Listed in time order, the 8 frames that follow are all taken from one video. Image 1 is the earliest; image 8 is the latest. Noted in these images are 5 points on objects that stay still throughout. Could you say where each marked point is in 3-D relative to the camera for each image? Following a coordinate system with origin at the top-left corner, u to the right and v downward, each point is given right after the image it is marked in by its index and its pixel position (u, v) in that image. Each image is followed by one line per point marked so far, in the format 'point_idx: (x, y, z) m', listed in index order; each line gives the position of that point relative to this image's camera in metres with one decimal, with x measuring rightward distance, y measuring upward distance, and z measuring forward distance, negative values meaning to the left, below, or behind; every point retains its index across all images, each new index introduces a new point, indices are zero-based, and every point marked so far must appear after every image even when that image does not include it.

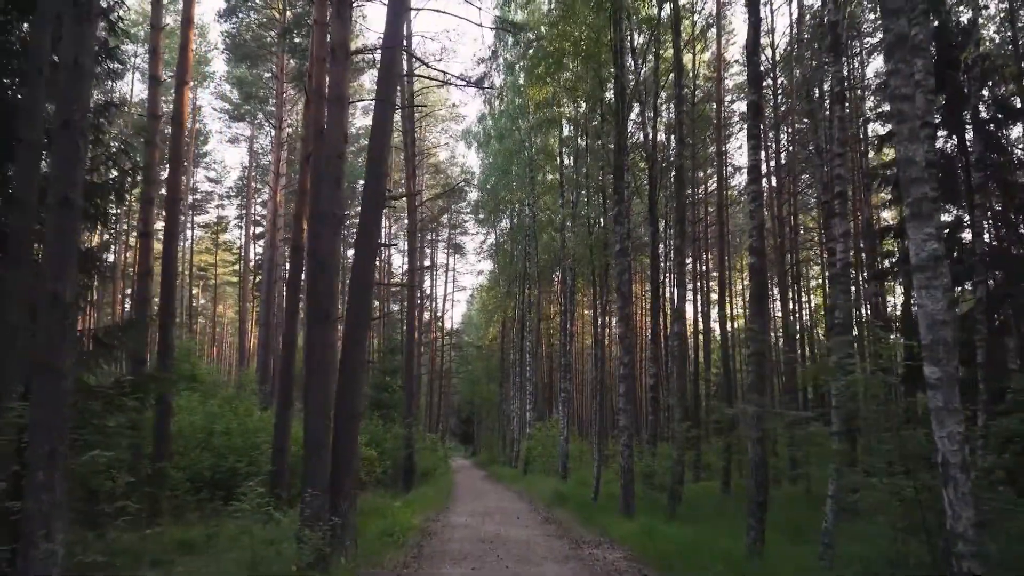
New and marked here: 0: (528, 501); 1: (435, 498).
0: (+0.4, -4.9, +15.6) m
1: (-1.7, -4.6, +15.1) m
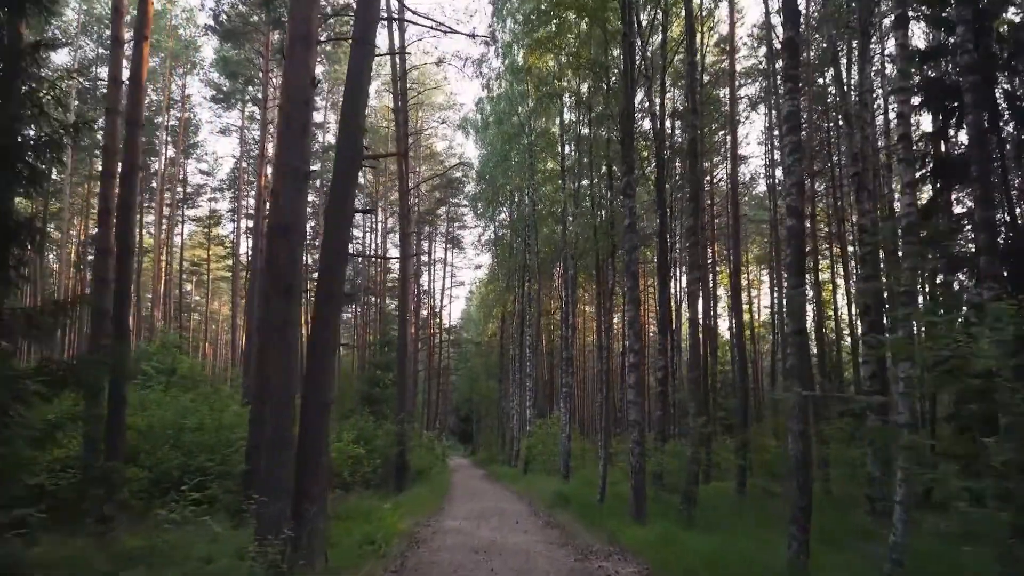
0: (+0.3, -4.6, +14.6) m
1: (-1.7, -4.3, +14.0) m
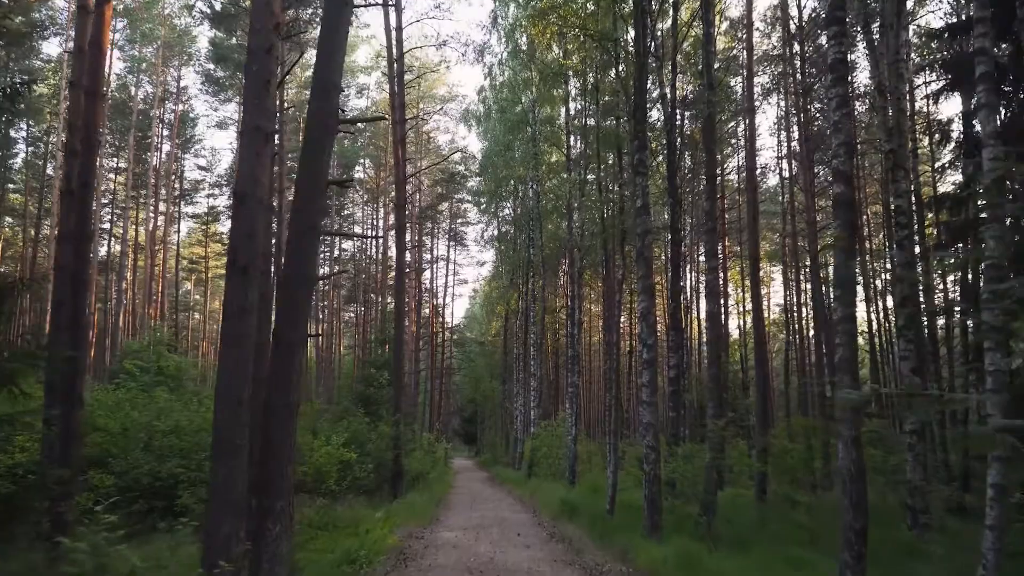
0: (+0.4, -4.4, +13.6) m
1: (-1.6, -4.2, +13.1) m
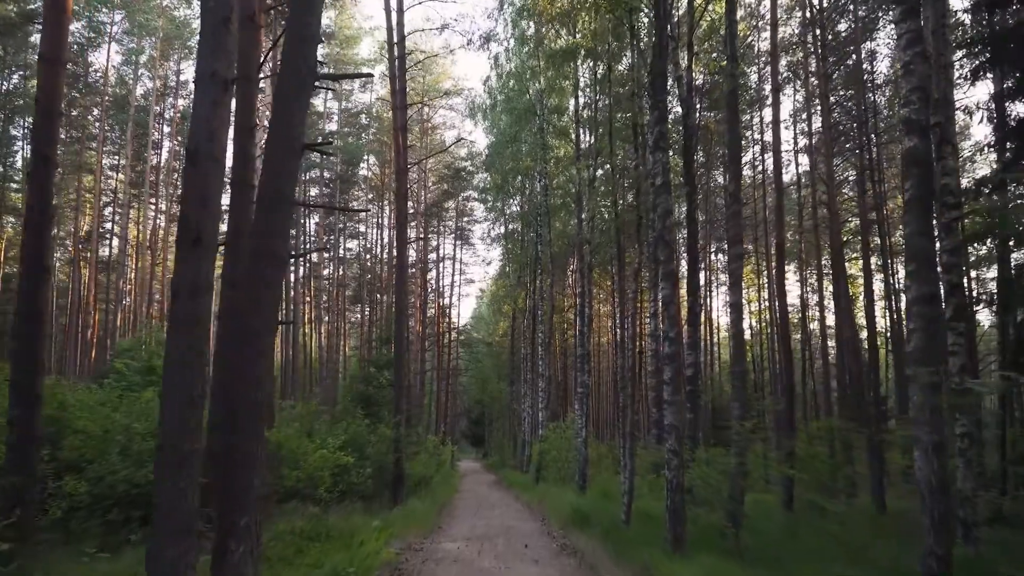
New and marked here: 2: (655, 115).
0: (+0.5, -4.3, +12.8) m
1: (-1.5, -4.1, +12.3) m
2: (+1.8, +2.2, +8.8) m
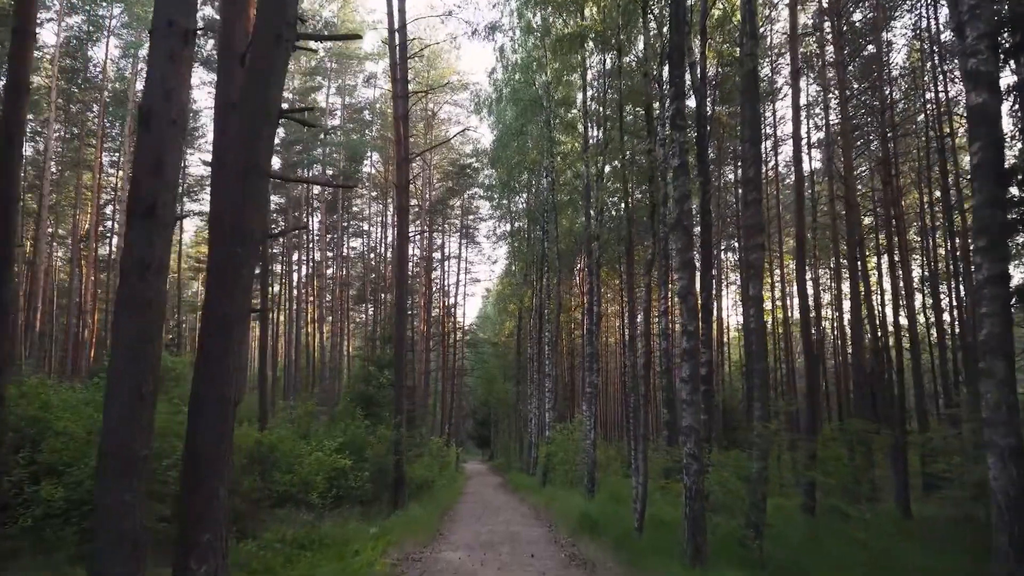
0: (+0.6, -4.2, +12.2) m
1: (-1.4, -4.0, +11.7) m
2: (+1.9, +2.3, +8.2) m
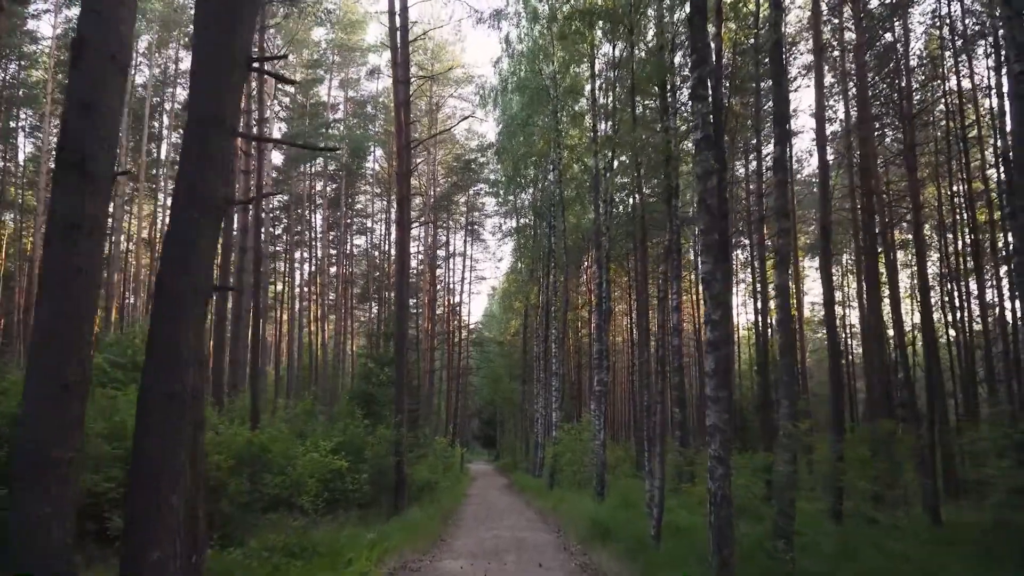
0: (+0.7, -4.1, +11.6) m
1: (-1.3, -3.8, +11.0) m
2: (+2.0, +2.5, +7.6) m
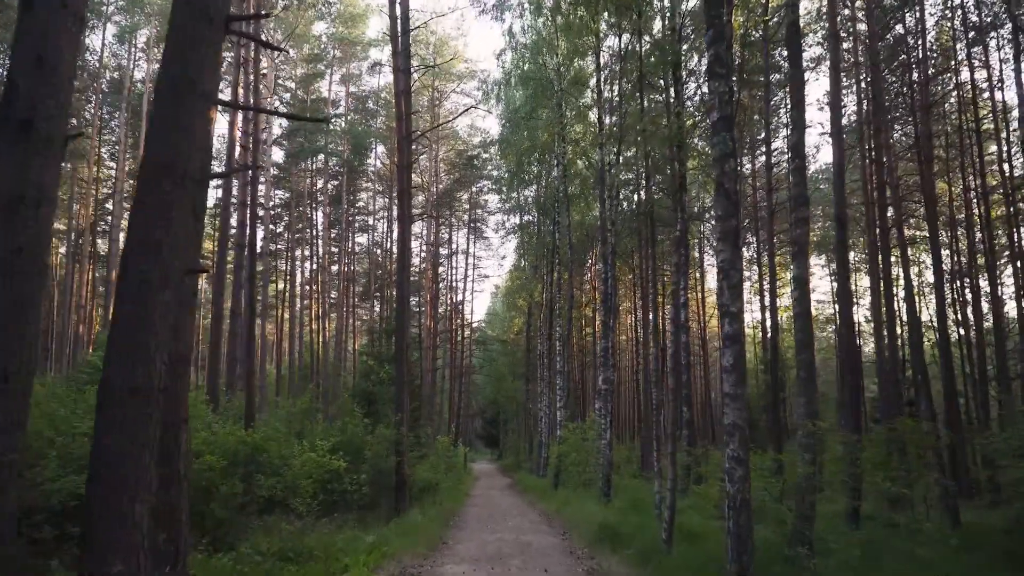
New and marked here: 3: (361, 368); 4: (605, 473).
0: (+0.8, -4.0, +11.2) m
1: (-1.3, -3.7, +10.7) m
2: (+2.0, +2.6, +7.2) m
3: (-3.6, -1.9, +16.4) m
4: (+2.1, -4.2, +15.8) m
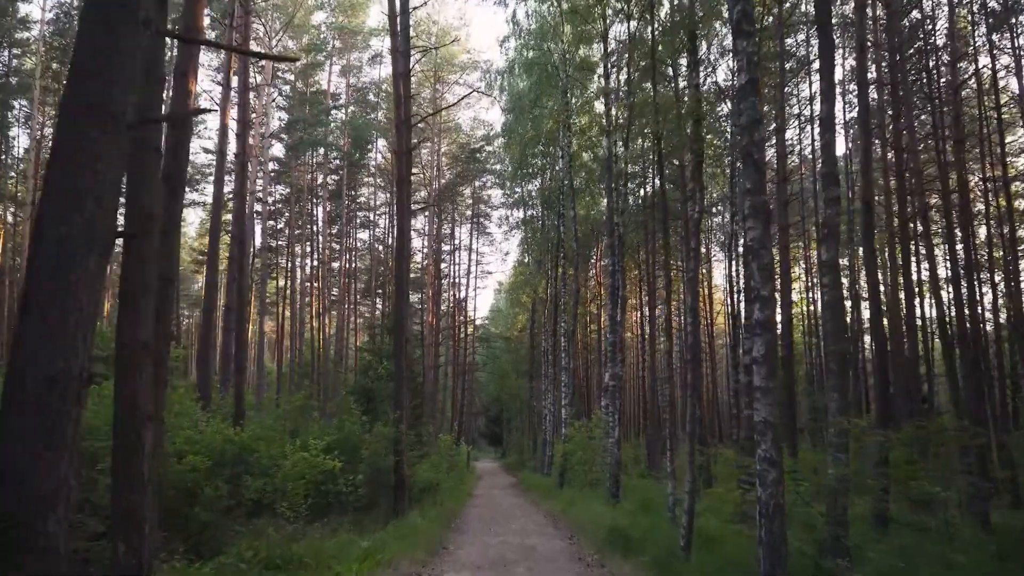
0: (+0.9, -3.8, +10.6) m
1: (-1.2, -3.6, +10.1) m
2: (+2.1, +2.7, +6.6) m
3: (-3.5, -1.8, +15.8) m
4: (+2.2, -4.1, +15.2) m
